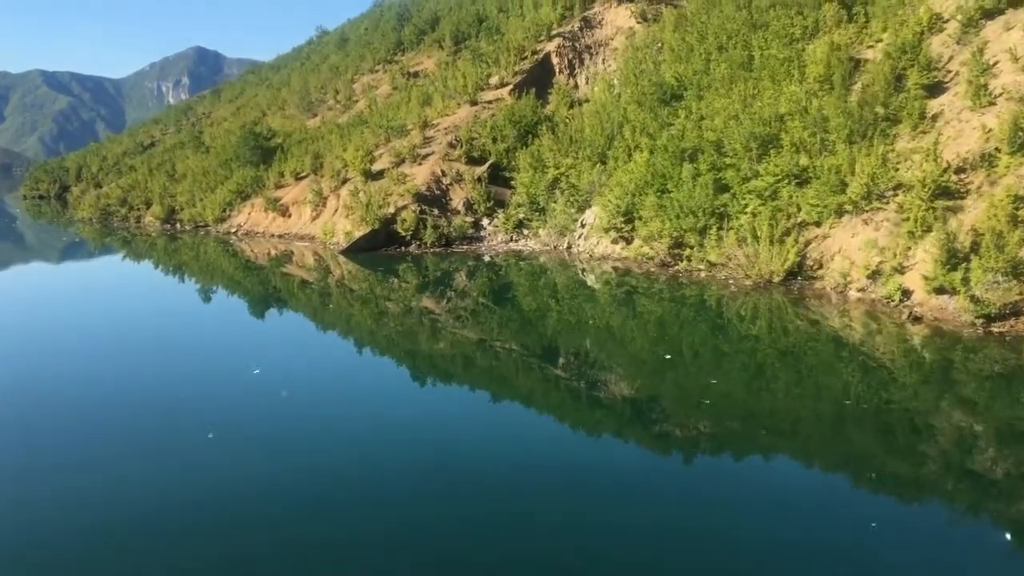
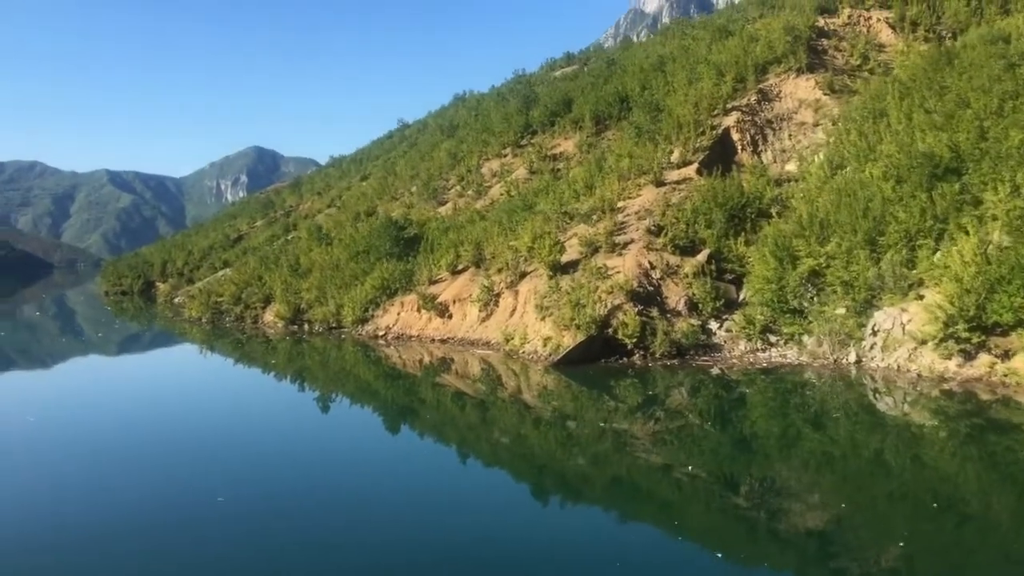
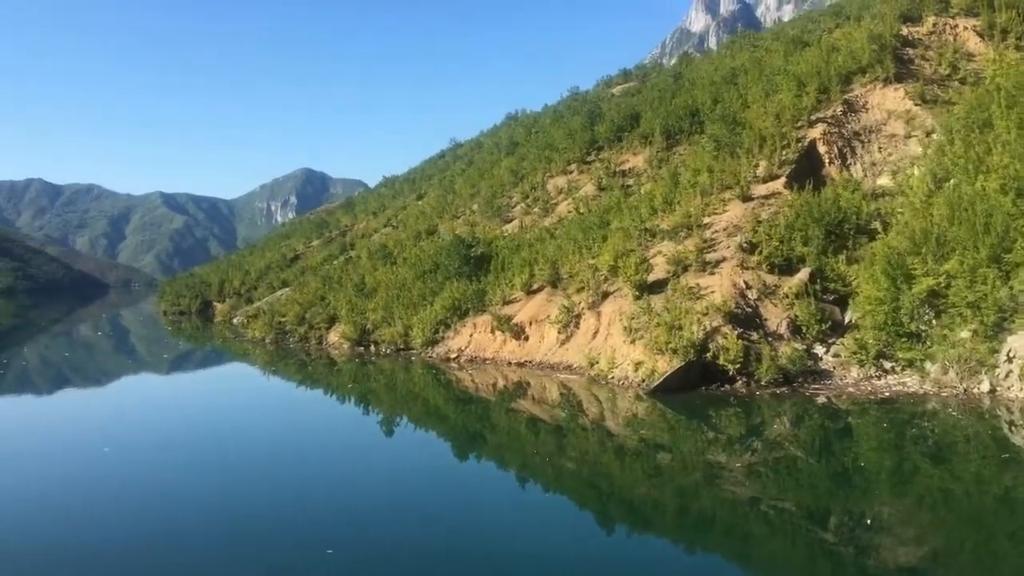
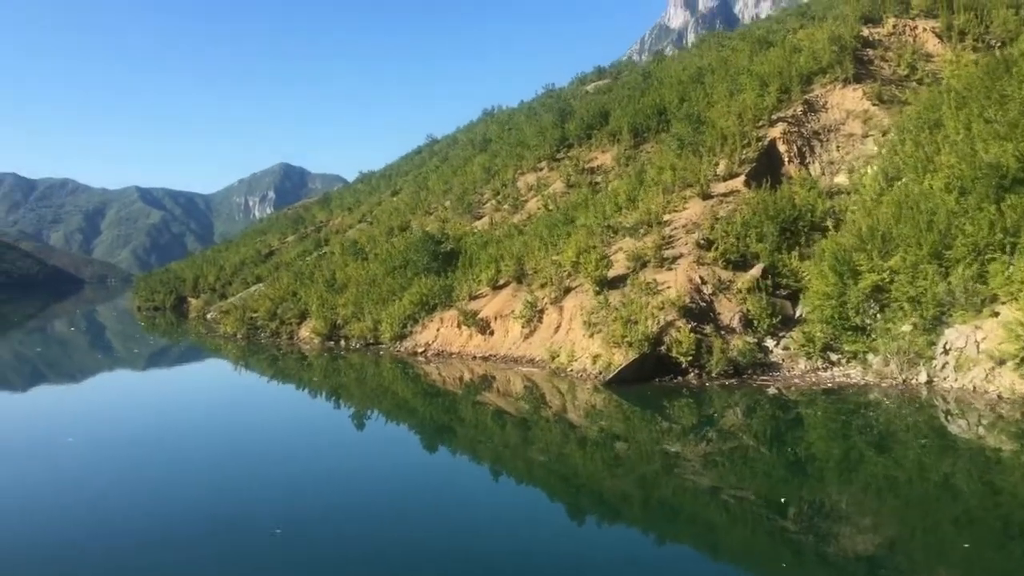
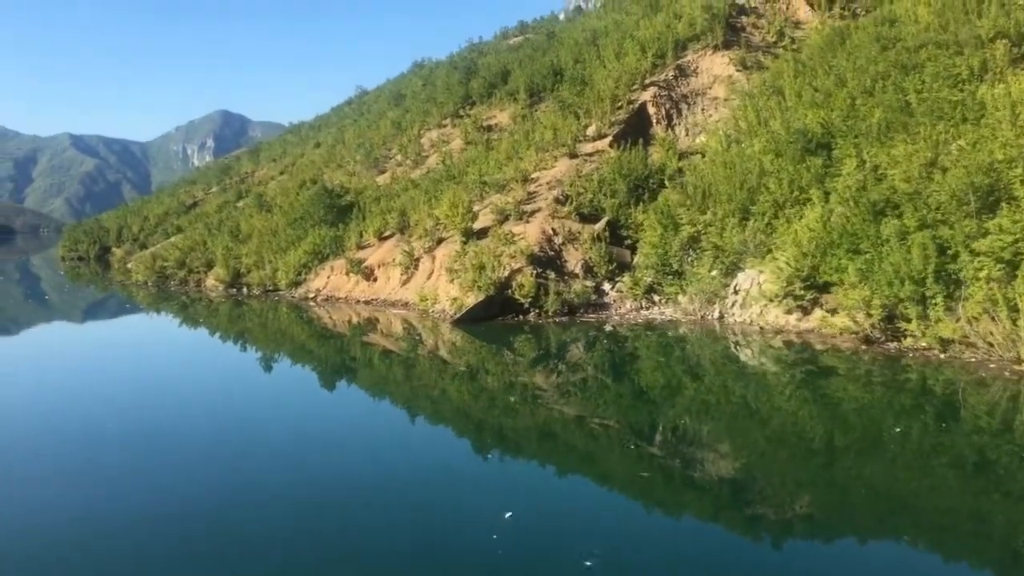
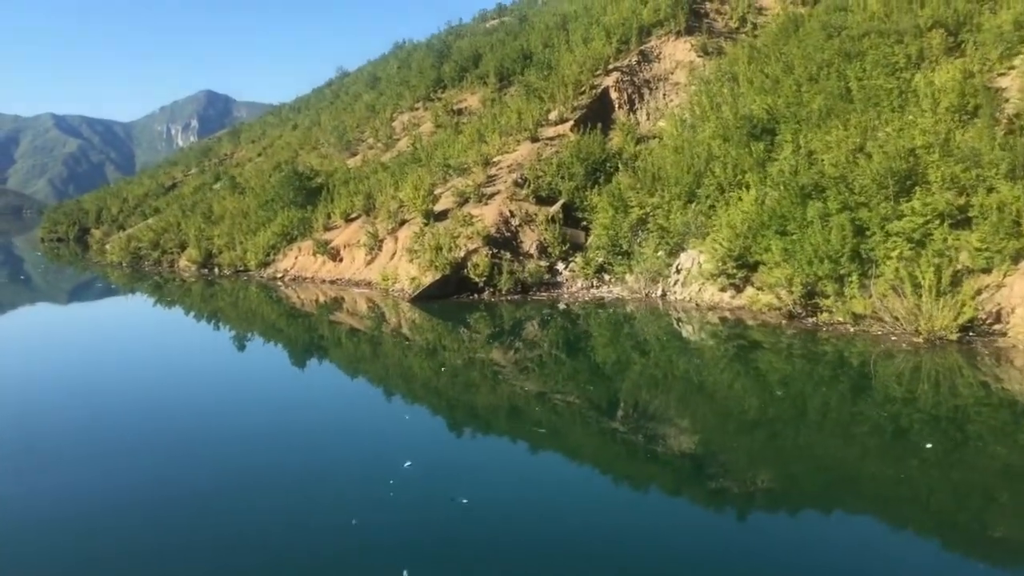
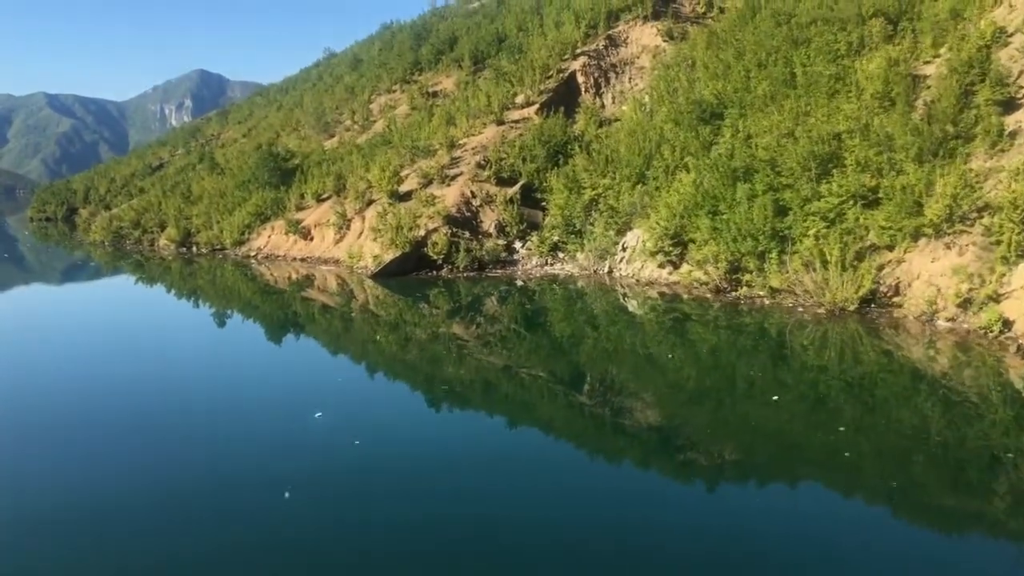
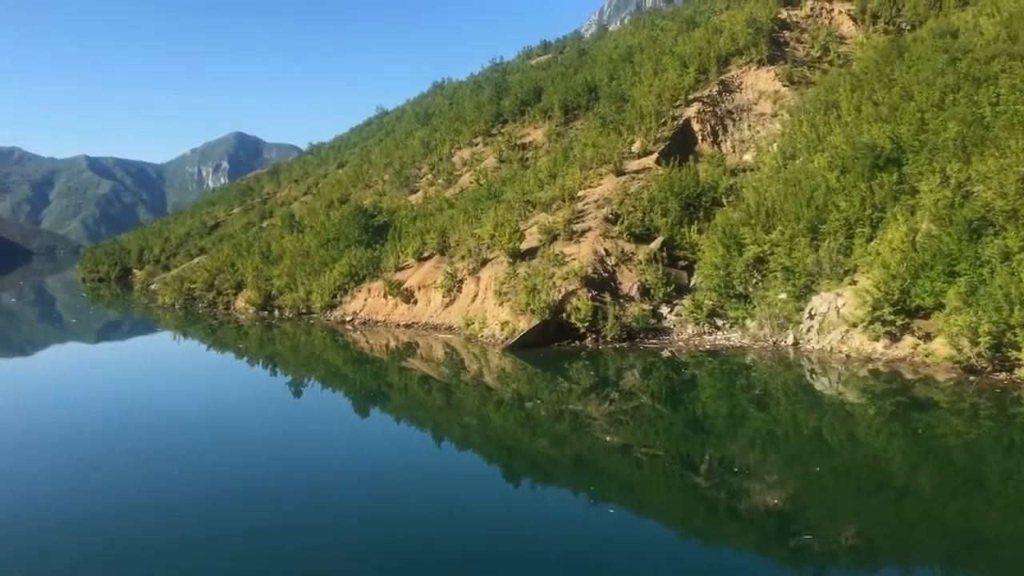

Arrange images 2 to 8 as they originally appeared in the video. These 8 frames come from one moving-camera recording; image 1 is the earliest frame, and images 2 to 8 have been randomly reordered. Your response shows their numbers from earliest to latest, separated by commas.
7, 6, 5, 8, 2, 4, 3
